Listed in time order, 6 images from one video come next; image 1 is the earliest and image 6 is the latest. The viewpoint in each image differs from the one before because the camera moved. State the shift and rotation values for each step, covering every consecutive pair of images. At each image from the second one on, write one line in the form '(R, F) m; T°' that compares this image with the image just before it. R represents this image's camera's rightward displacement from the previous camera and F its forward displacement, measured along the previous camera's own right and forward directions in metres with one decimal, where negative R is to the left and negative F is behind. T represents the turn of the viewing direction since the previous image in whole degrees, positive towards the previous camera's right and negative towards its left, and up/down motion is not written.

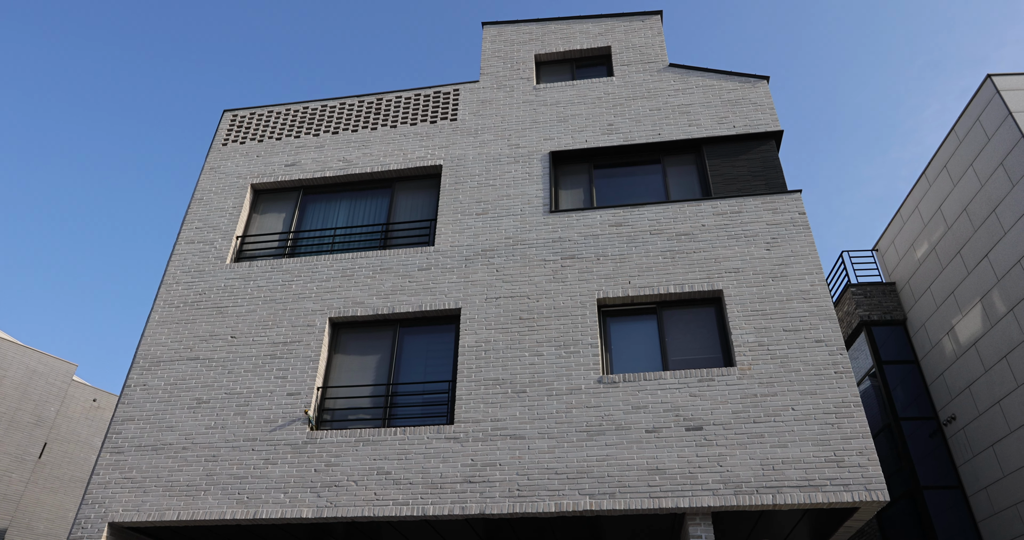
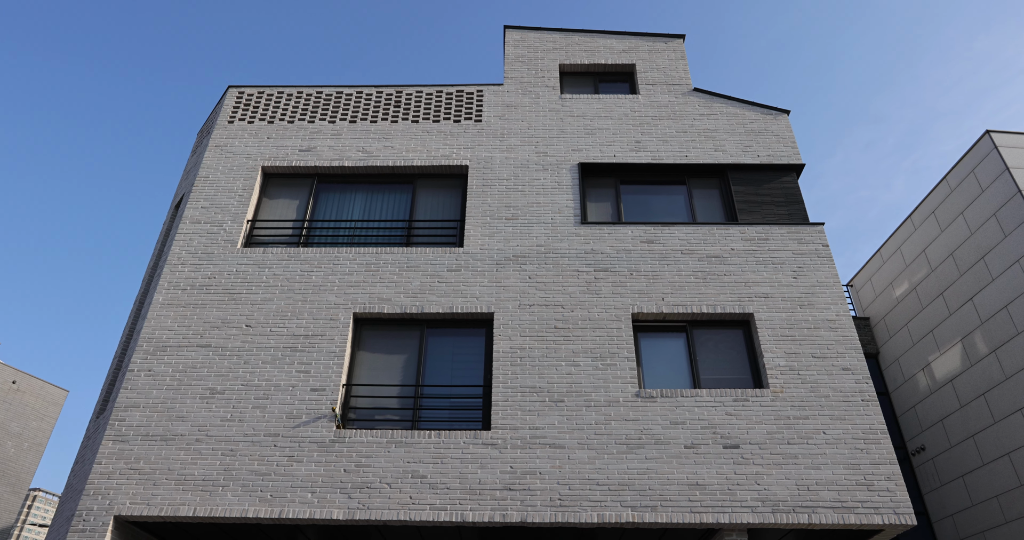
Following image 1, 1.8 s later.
(-1.8, +0.2) m; +7°
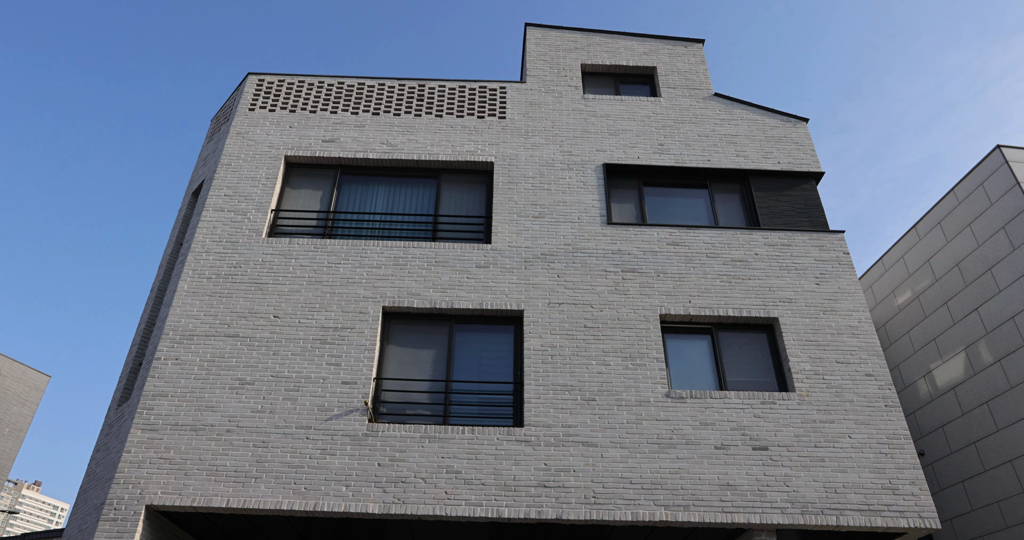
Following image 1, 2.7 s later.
(-0.9, 0.0) m; +3°
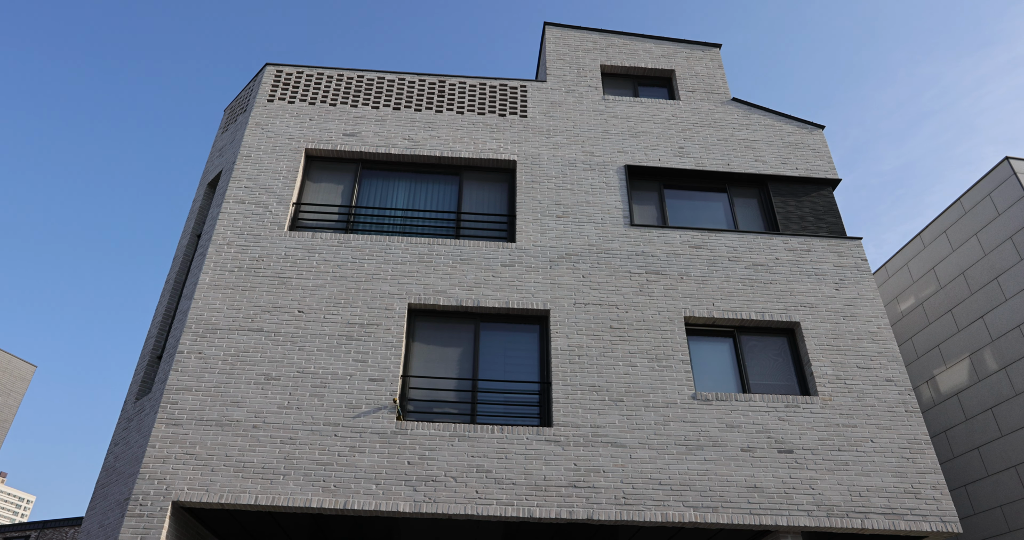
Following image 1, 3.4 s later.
(-0.7, 0.0) m; +2°
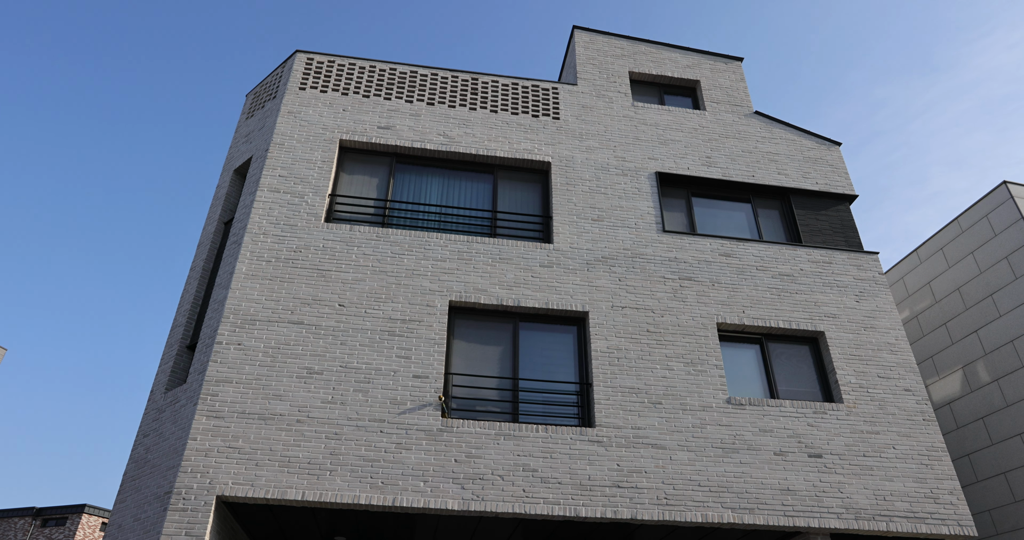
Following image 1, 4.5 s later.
(-1.3, -0.1) m; +4°
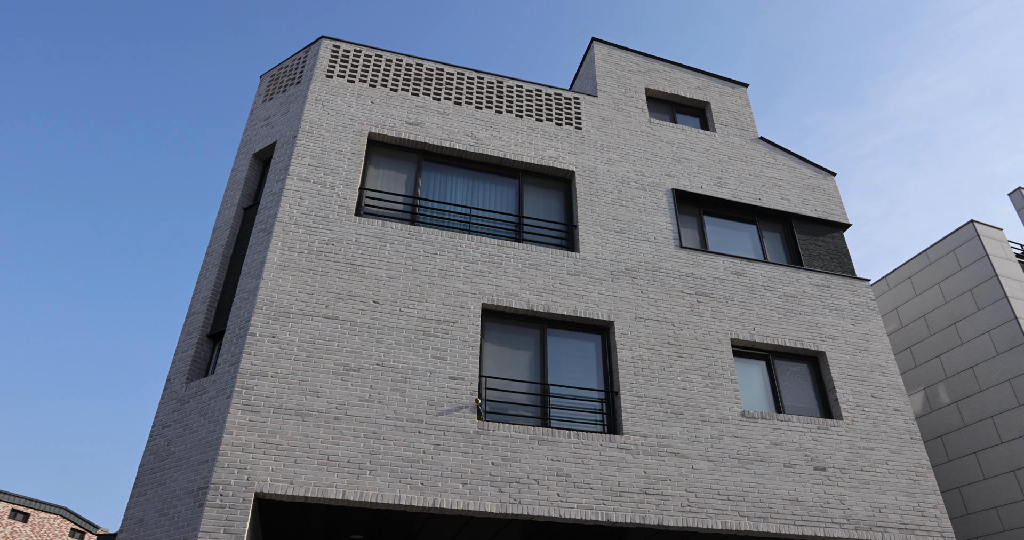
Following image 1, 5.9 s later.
(-1.6, -0.1) m; +6°
